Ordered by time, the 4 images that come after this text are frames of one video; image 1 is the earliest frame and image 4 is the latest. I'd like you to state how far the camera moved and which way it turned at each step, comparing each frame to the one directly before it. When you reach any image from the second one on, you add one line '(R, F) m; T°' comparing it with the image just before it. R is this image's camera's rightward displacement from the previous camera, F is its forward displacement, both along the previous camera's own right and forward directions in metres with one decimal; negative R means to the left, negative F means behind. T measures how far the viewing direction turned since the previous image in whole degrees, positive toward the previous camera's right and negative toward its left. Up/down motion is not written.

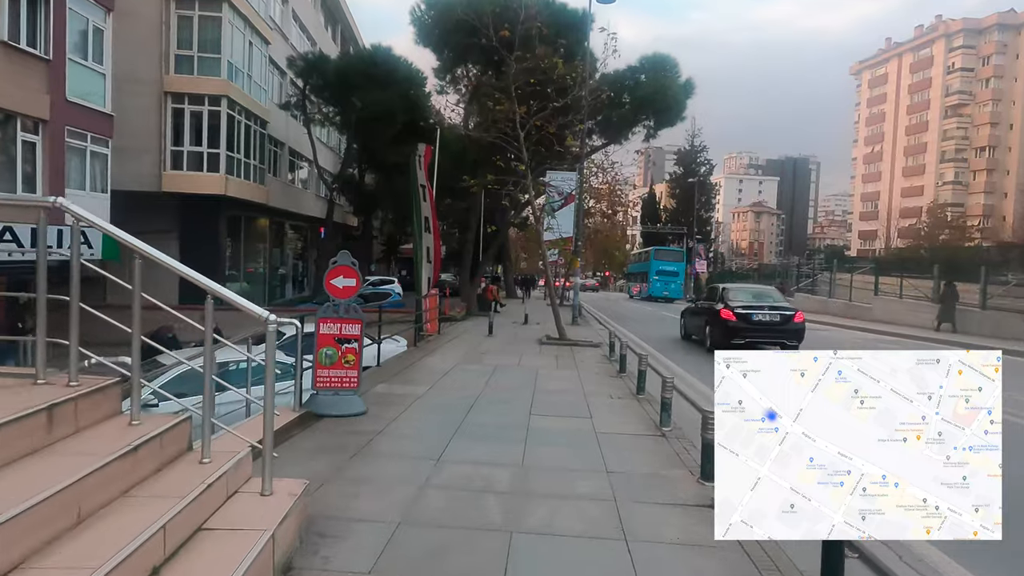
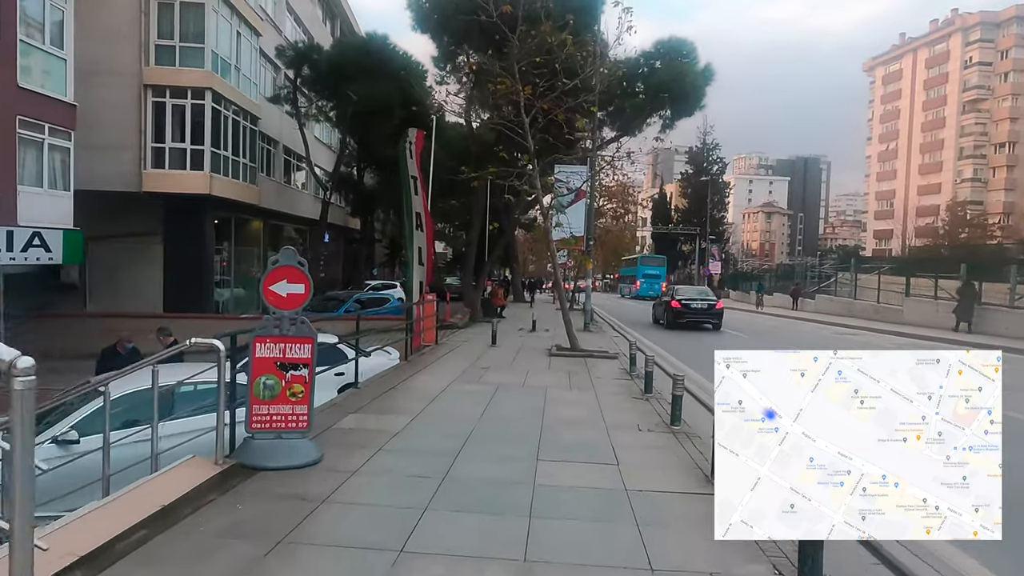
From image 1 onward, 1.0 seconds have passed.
(+0.1, +1.9) m; -1°
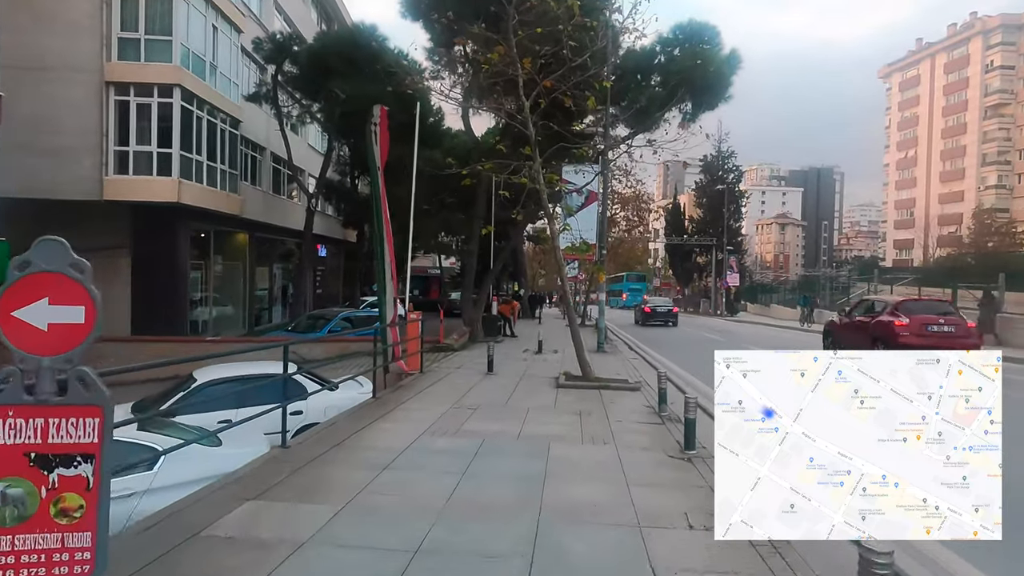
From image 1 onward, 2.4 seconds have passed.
(+0.2, +2.7) m; -1°
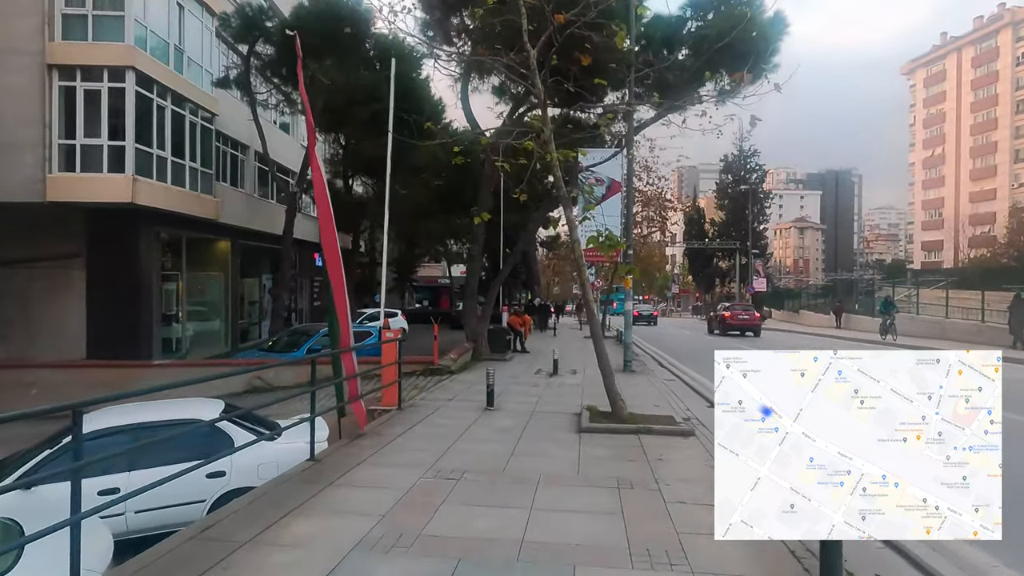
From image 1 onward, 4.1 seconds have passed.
(+0.1, +3.2) m; -1°
